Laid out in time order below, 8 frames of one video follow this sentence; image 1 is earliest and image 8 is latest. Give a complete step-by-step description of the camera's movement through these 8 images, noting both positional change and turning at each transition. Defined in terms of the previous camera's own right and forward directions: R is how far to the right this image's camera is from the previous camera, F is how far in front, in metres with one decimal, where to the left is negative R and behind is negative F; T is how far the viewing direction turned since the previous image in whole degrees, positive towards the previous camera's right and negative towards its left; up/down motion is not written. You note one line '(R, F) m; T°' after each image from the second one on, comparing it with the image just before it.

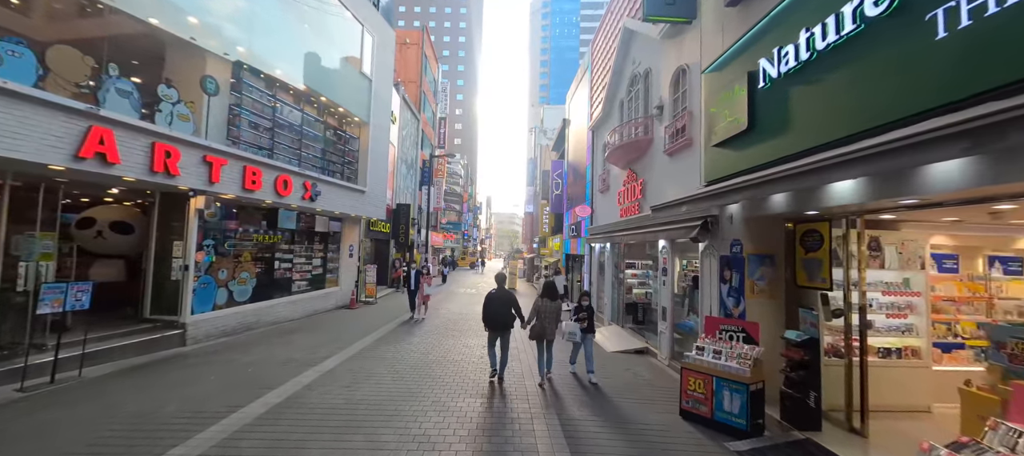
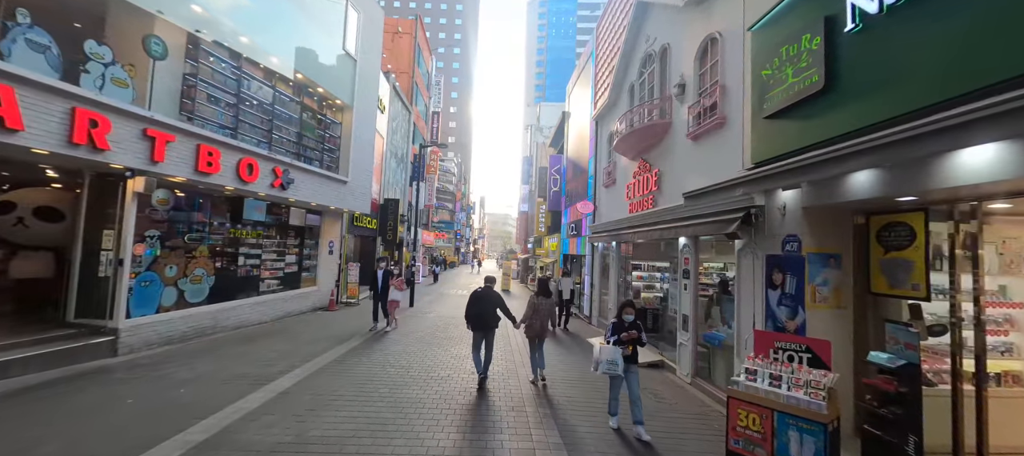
(-0.1, +1.1) m; +1°
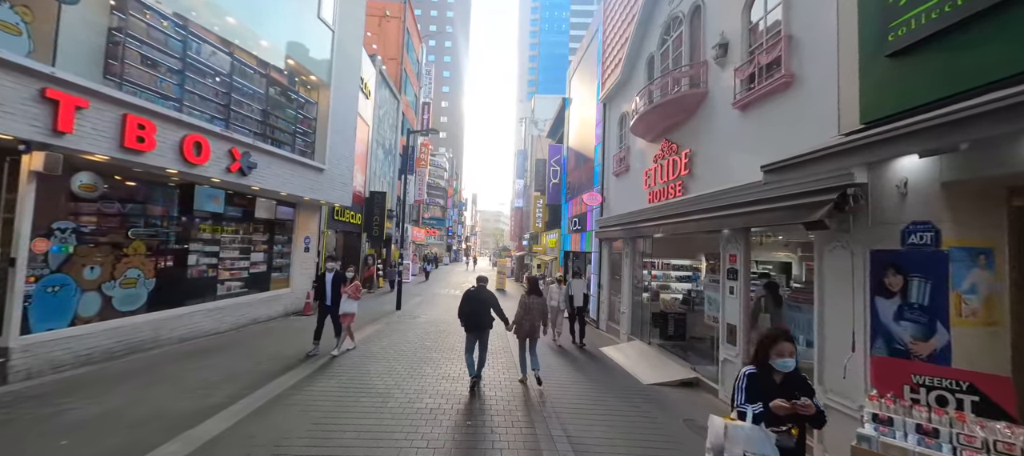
(-0.2, +1.3) m; +1°
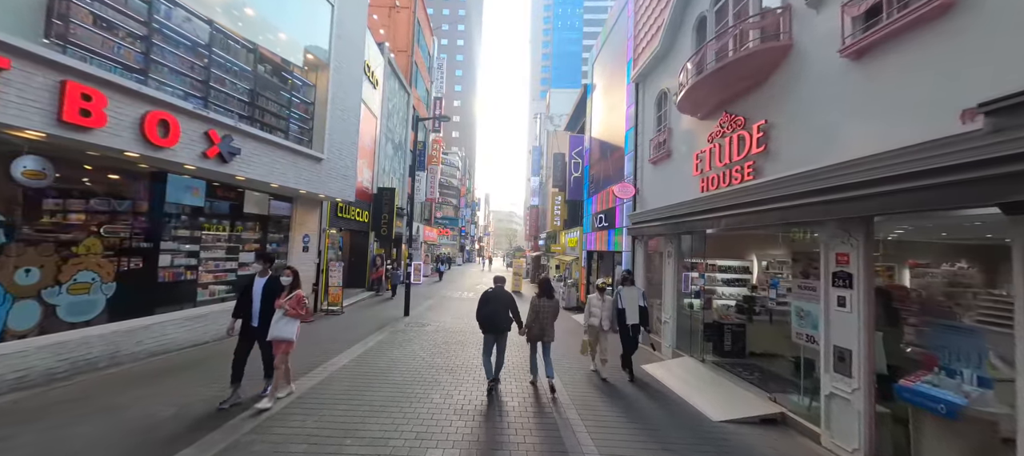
(-0.2, +1.3) m; -2°
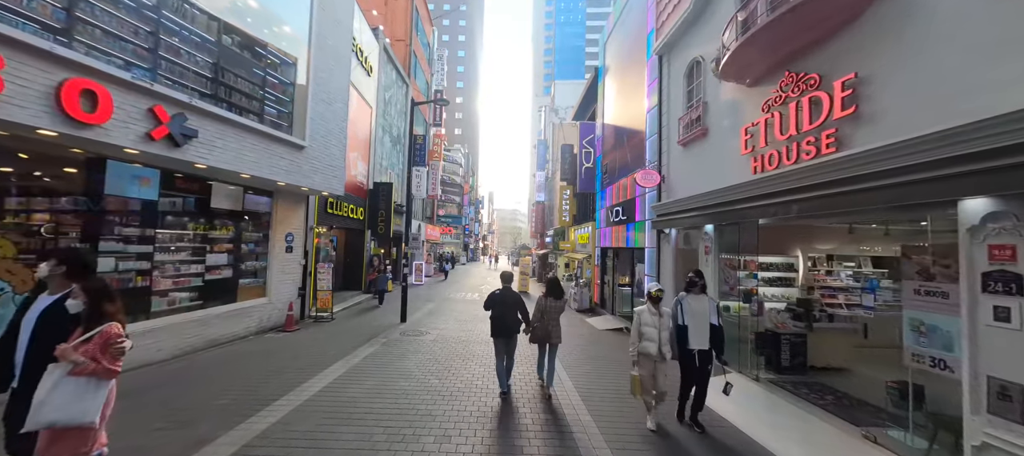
(-0.1, +1.2) m; -1°
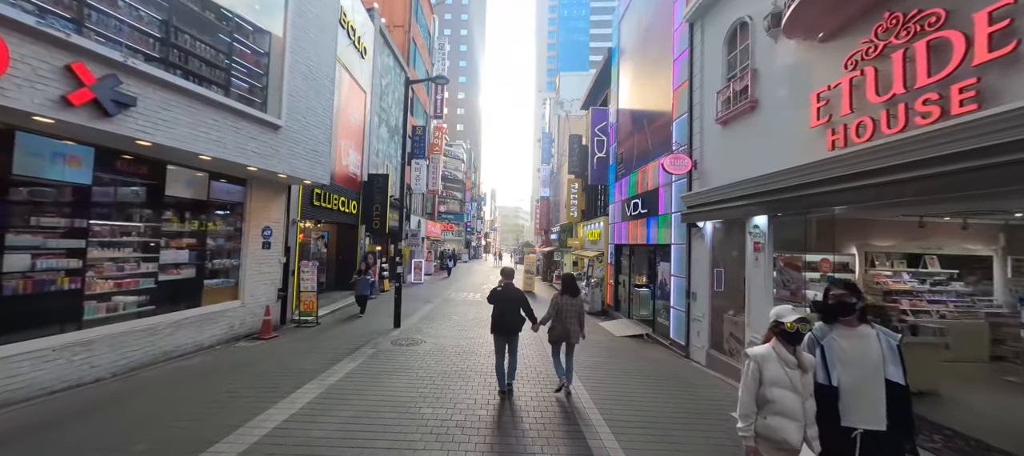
(-0.1, +1.1) m; 0°
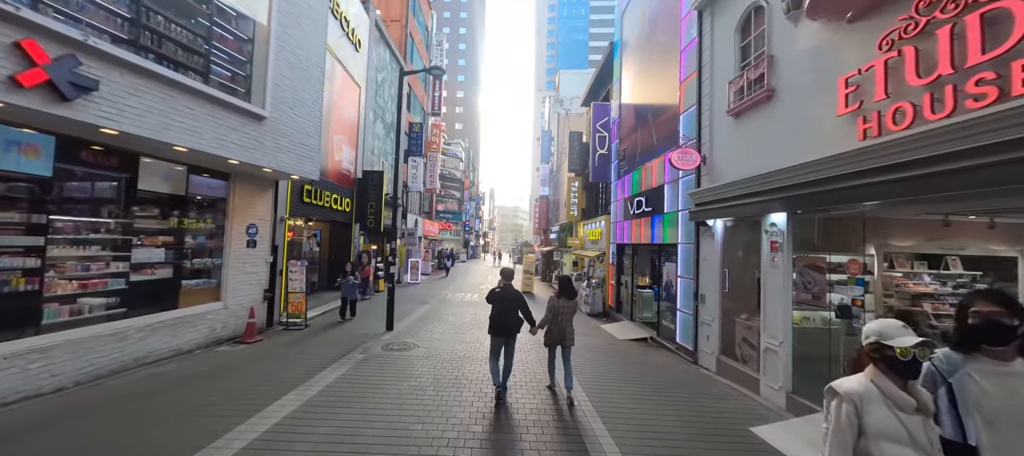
(0.0, +0.4) m; 0°
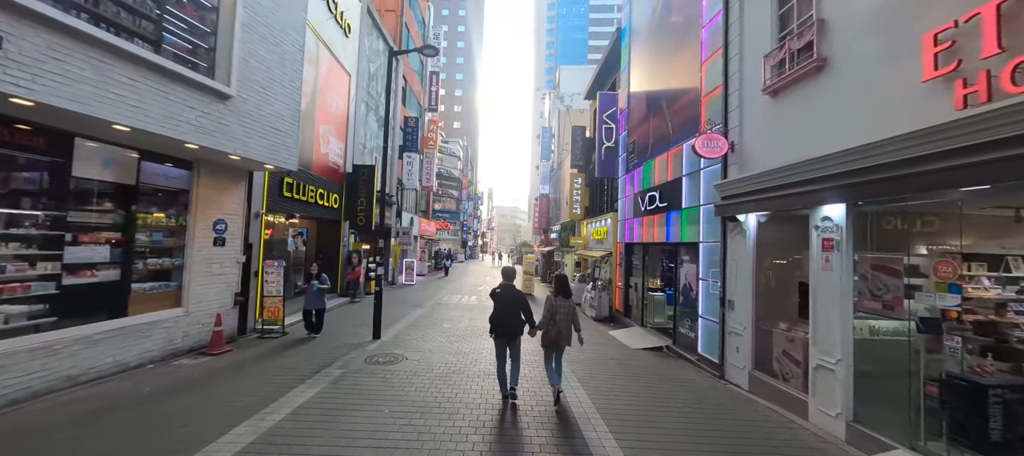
(-0.1, +0.9) m; 0°
